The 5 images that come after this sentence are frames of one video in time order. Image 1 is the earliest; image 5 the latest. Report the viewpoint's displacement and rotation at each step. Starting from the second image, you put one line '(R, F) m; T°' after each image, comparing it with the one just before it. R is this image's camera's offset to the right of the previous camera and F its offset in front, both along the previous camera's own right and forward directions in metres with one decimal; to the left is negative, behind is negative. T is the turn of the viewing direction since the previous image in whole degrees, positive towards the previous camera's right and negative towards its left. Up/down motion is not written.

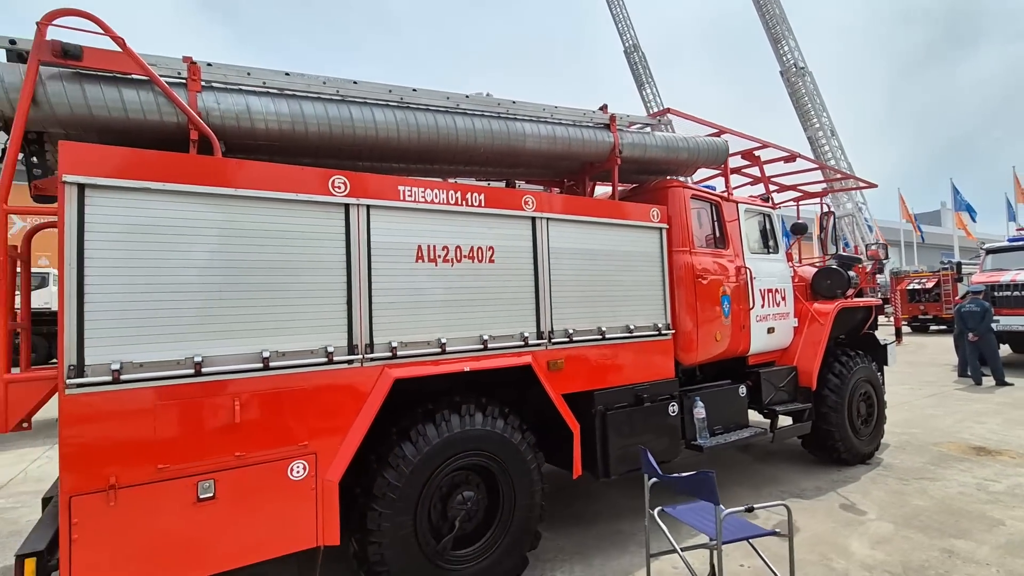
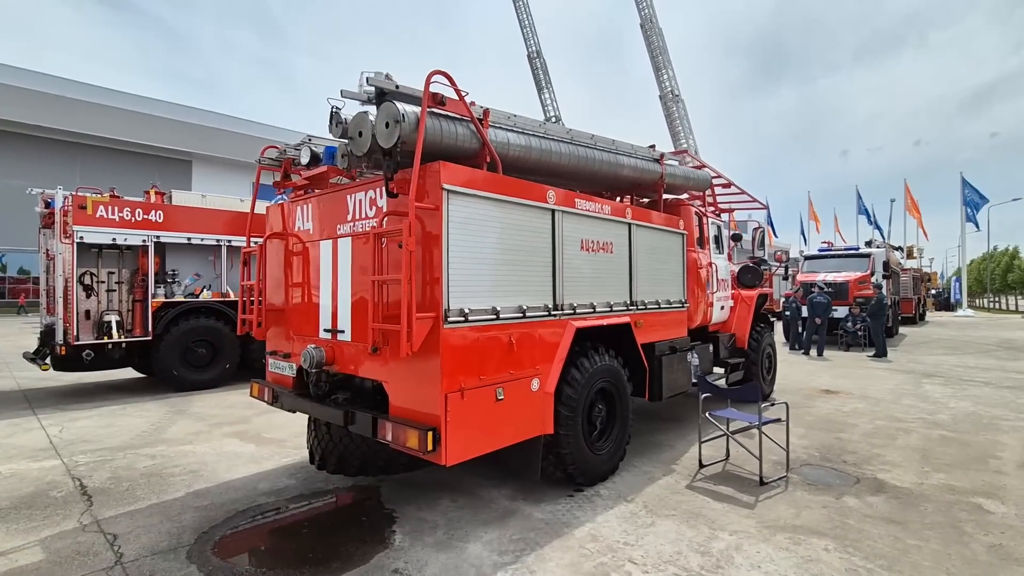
(-2.3, -1.1) m; +16°
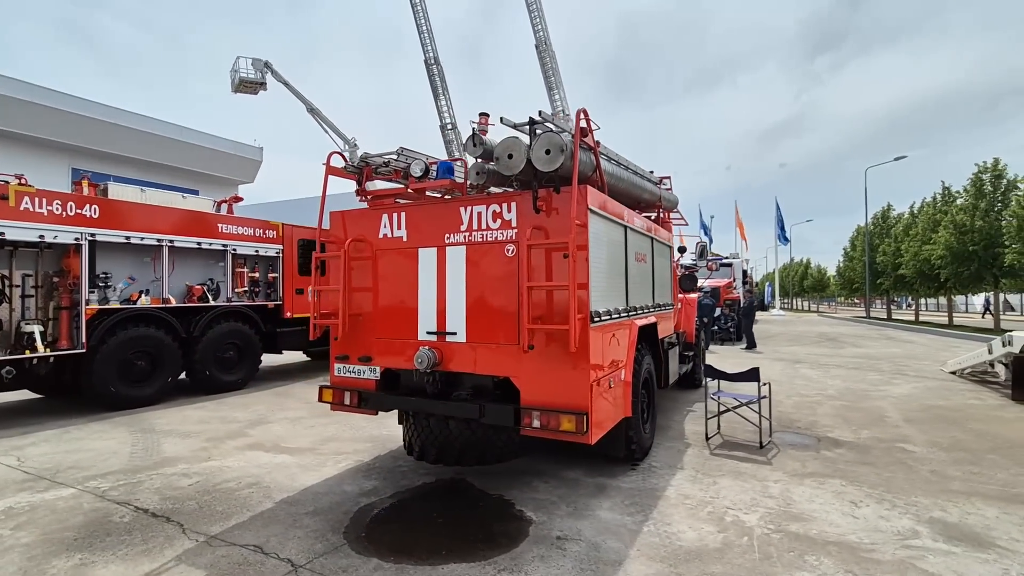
(-2.0, -0.3) m; +15°
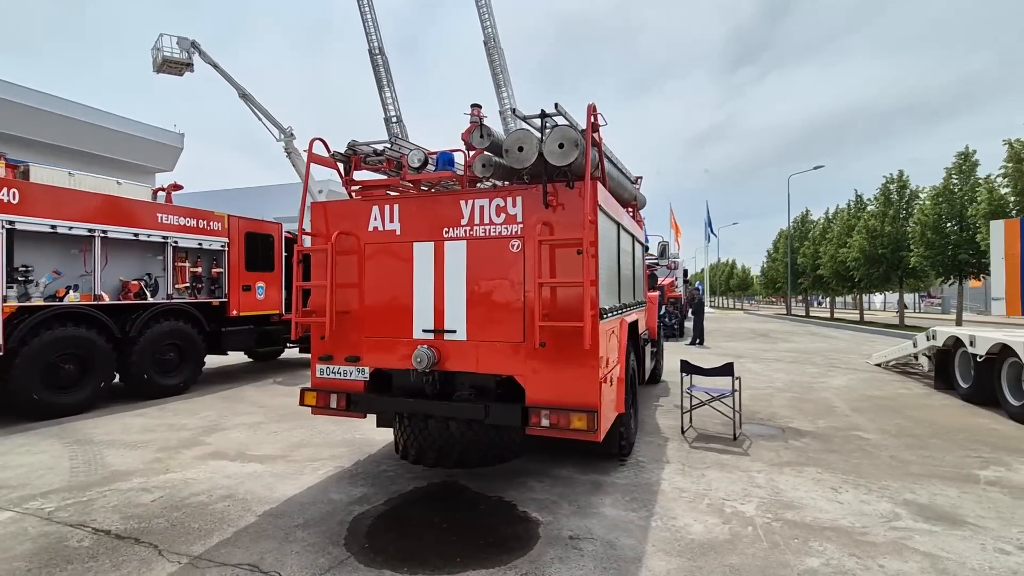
(-0.5, +0.1) m; +7°
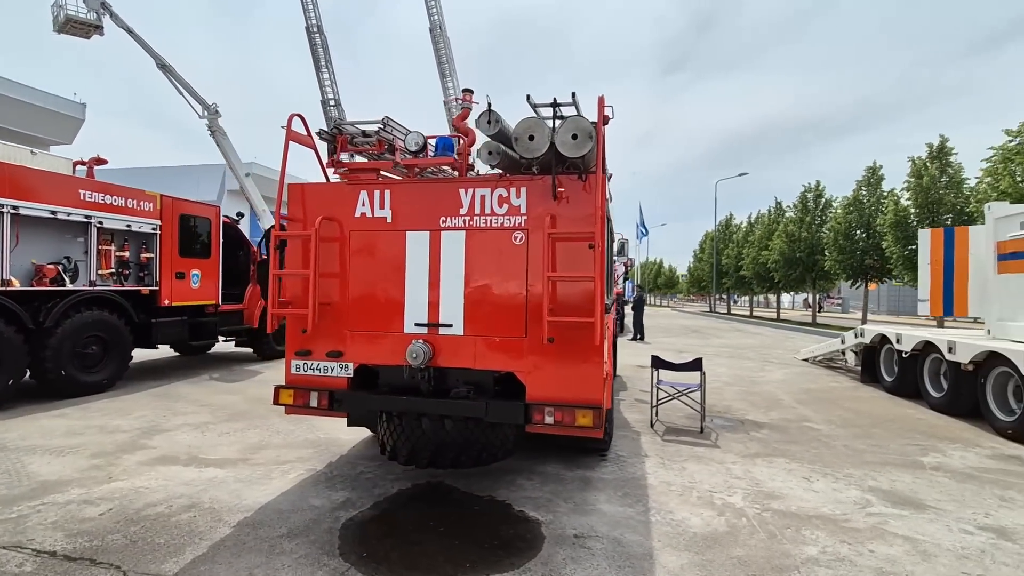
(-0.5, +0.2) m; +8°
